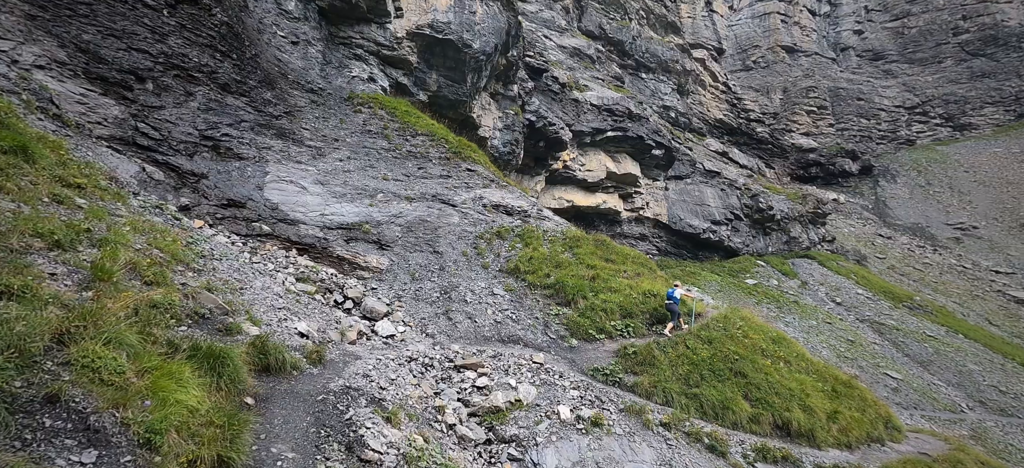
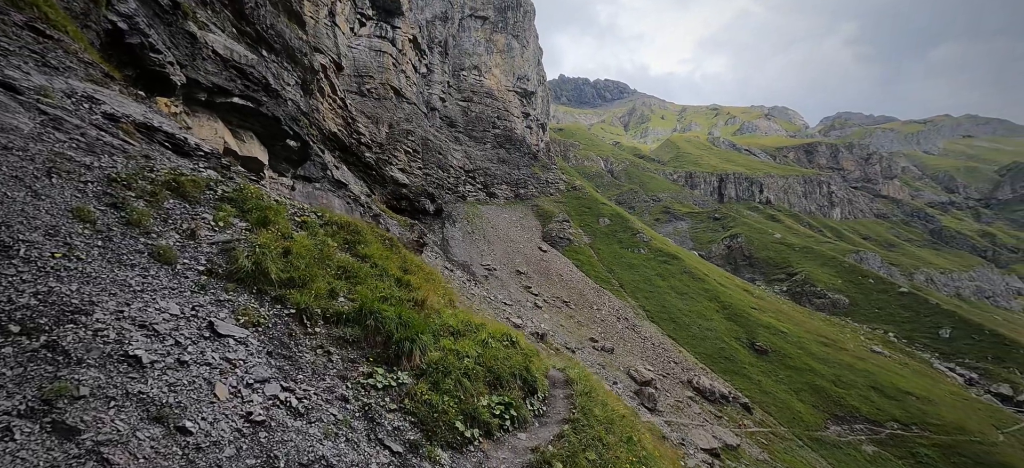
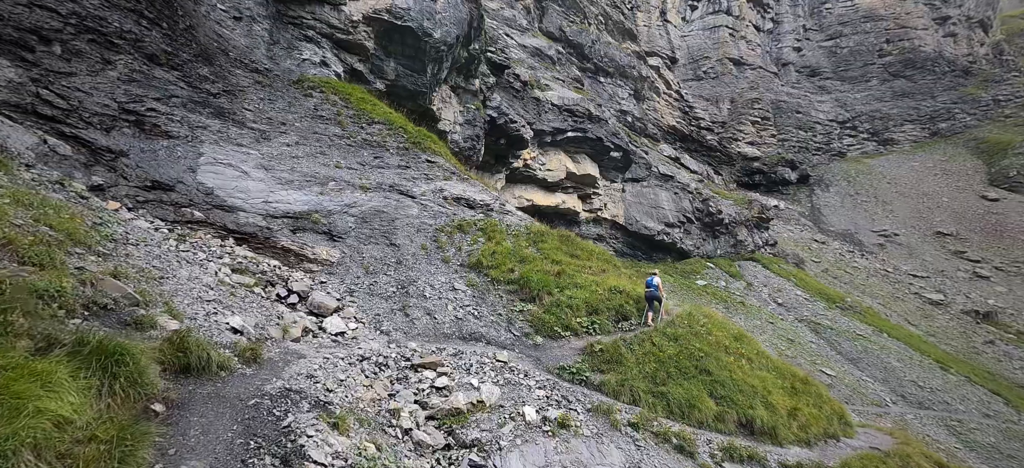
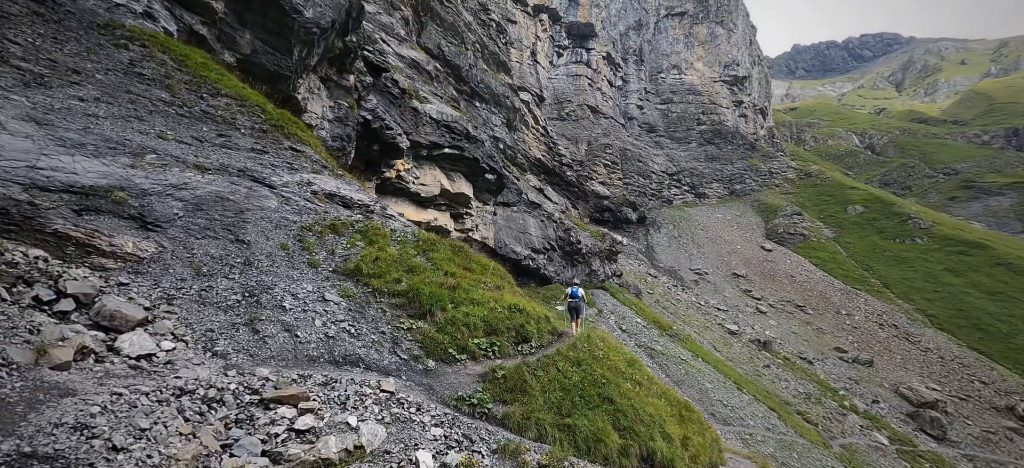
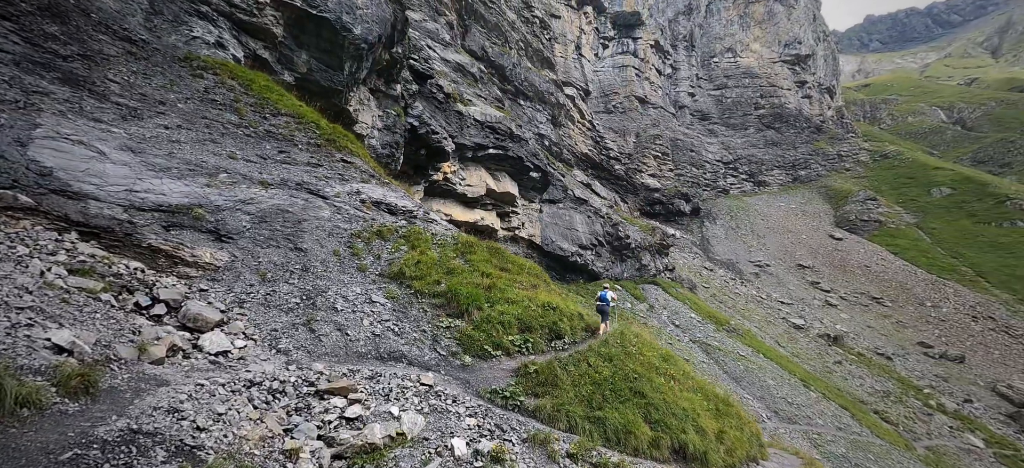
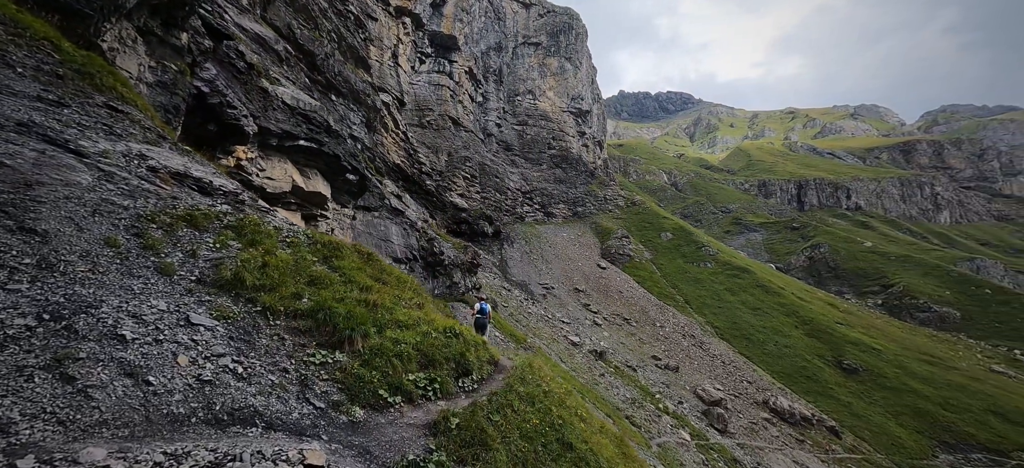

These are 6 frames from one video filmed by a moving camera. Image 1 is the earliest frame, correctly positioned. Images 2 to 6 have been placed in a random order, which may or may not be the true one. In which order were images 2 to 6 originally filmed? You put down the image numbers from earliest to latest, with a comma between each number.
3, 5, 4, 6, 2
